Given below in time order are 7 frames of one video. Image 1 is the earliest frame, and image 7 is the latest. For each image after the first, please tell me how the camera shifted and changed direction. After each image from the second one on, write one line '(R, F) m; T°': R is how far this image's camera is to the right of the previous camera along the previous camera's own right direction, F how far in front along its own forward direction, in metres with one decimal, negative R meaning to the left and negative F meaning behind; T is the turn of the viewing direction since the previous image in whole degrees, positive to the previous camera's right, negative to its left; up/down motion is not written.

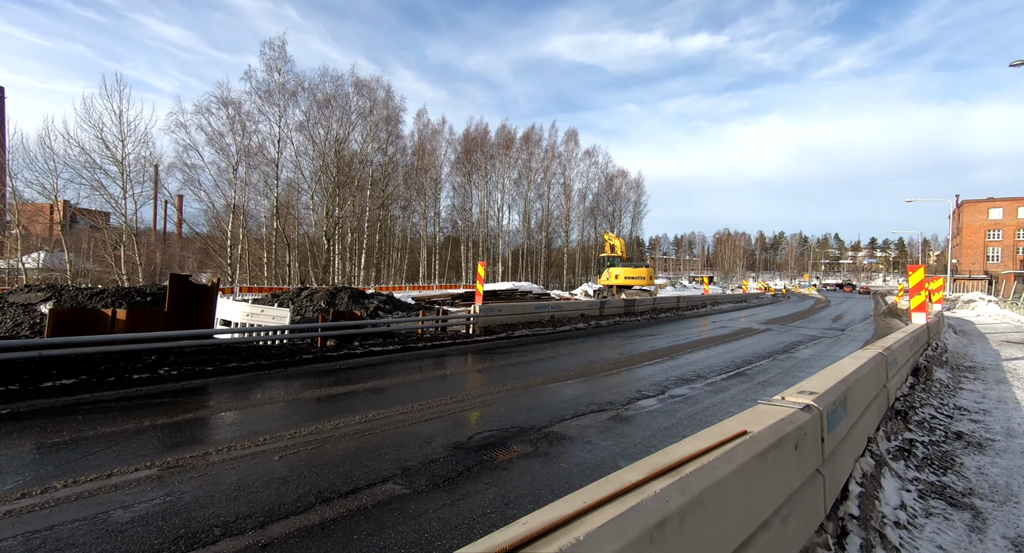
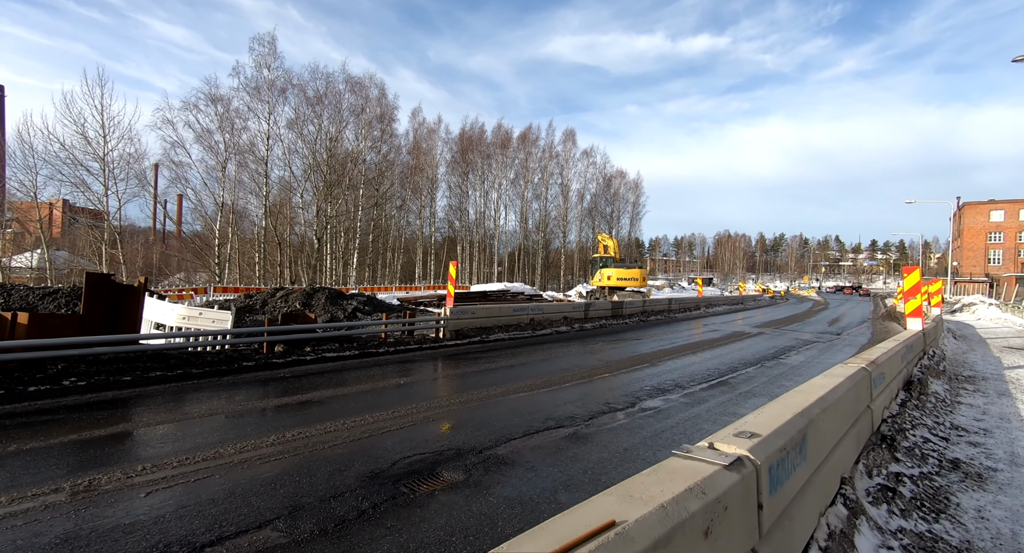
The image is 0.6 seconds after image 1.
(+0.6, +0.7) m; 0°
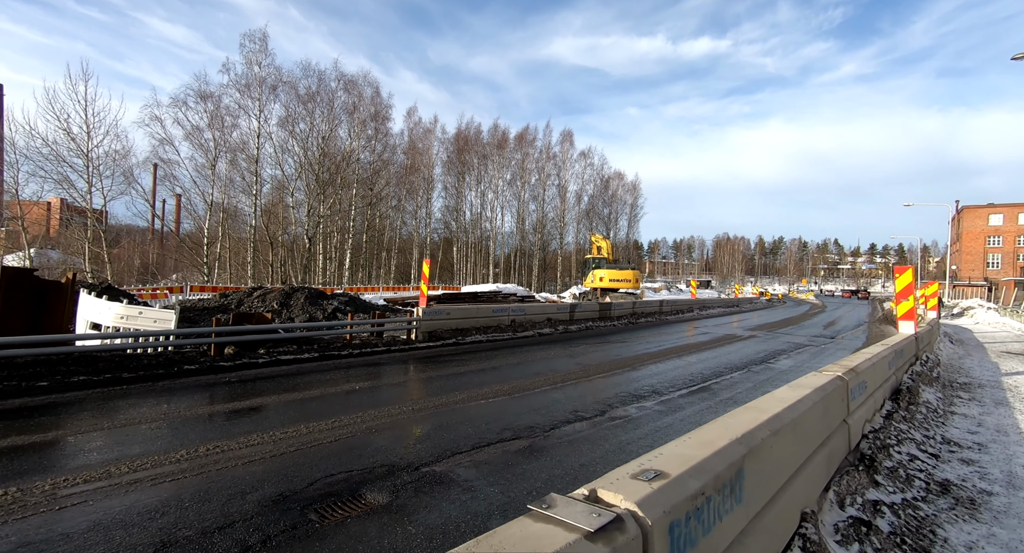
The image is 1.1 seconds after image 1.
(+0.5, +0.5) m; 0°
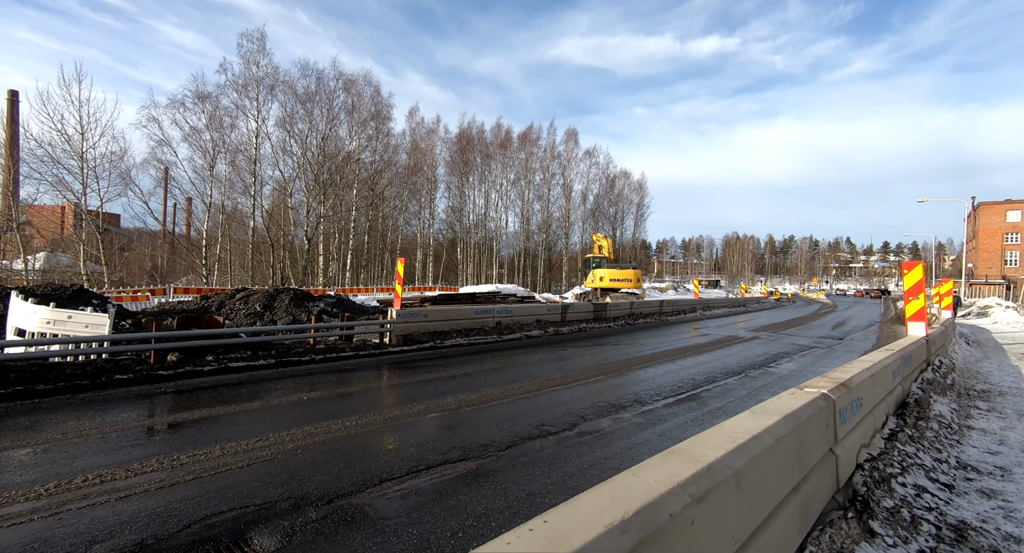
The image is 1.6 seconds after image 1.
(+0.6, +0.7) m; -1°
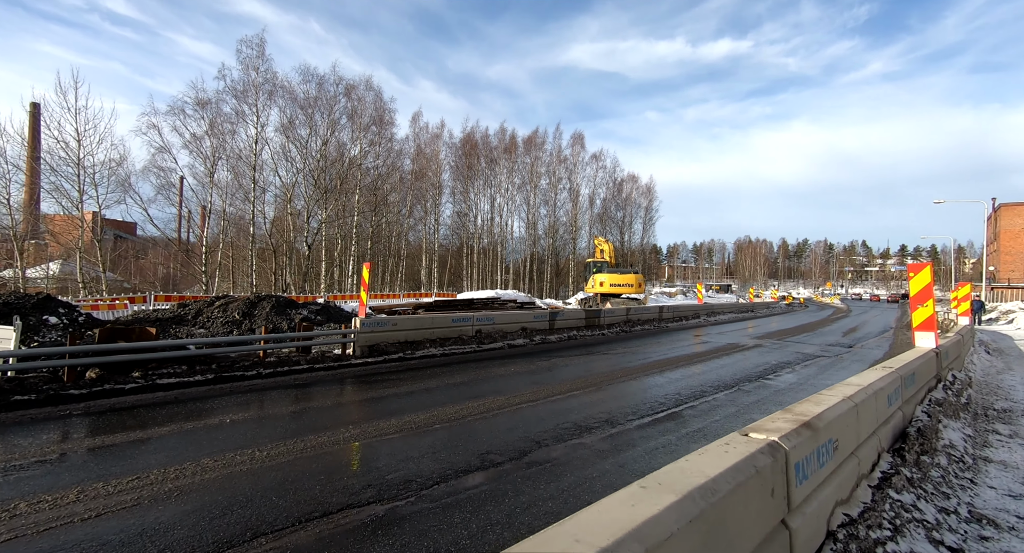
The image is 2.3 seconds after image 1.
(+0.7, +0.8) m; -1°
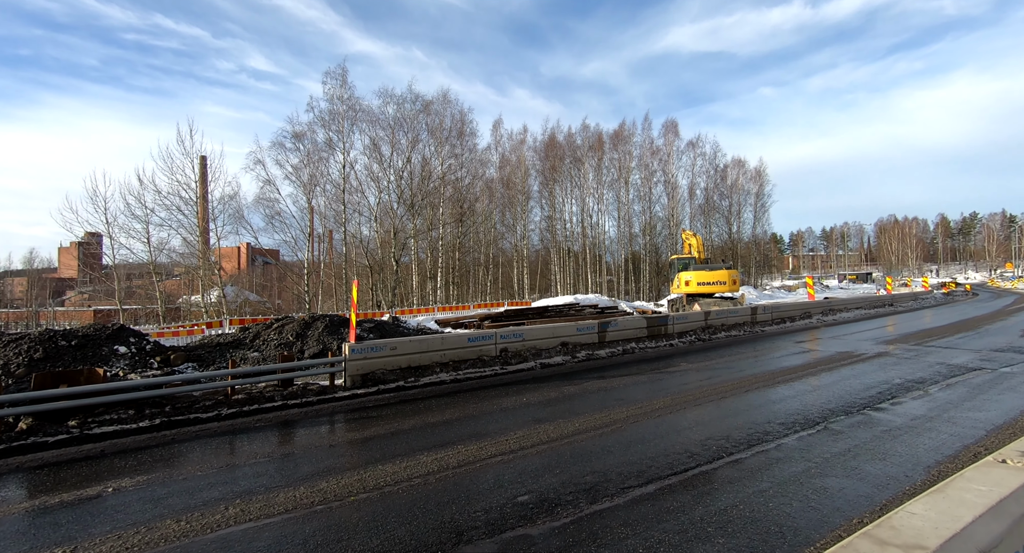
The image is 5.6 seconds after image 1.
(+1.6, +2.0) m; -12°
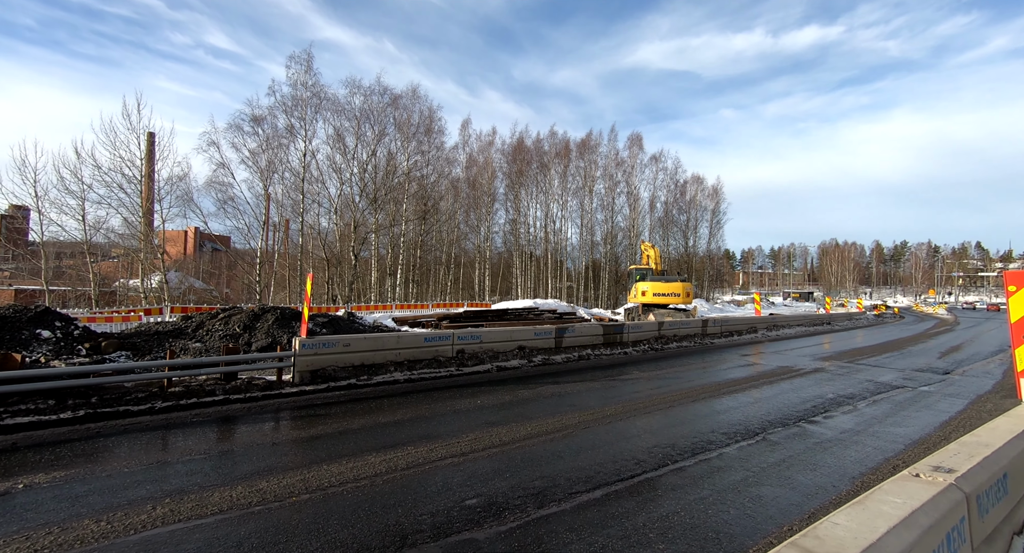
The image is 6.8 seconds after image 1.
(0.0, 0.0) m; +4°
